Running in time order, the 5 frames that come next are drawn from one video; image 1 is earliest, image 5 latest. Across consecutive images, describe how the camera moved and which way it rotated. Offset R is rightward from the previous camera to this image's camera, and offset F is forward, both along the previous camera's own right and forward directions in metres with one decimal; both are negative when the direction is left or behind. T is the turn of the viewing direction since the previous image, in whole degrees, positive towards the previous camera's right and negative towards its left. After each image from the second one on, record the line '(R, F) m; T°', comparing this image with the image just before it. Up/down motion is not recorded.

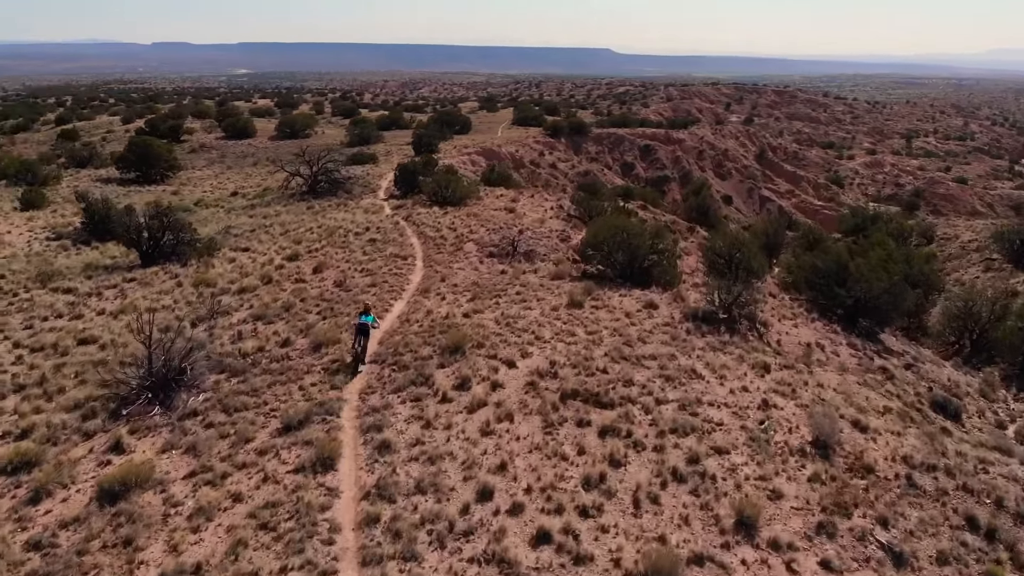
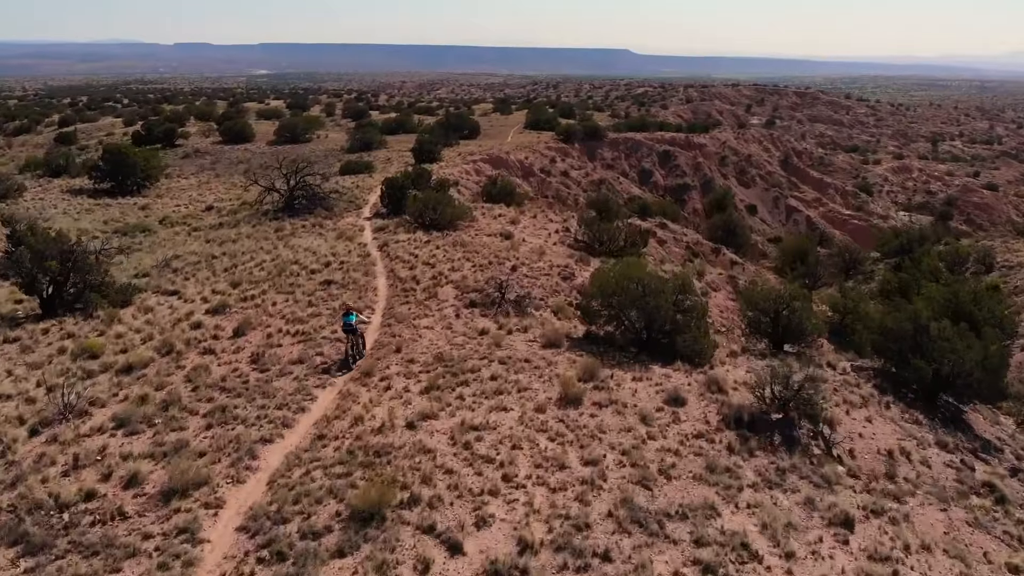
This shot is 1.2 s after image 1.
(+0.6, +4.2) m; -1°
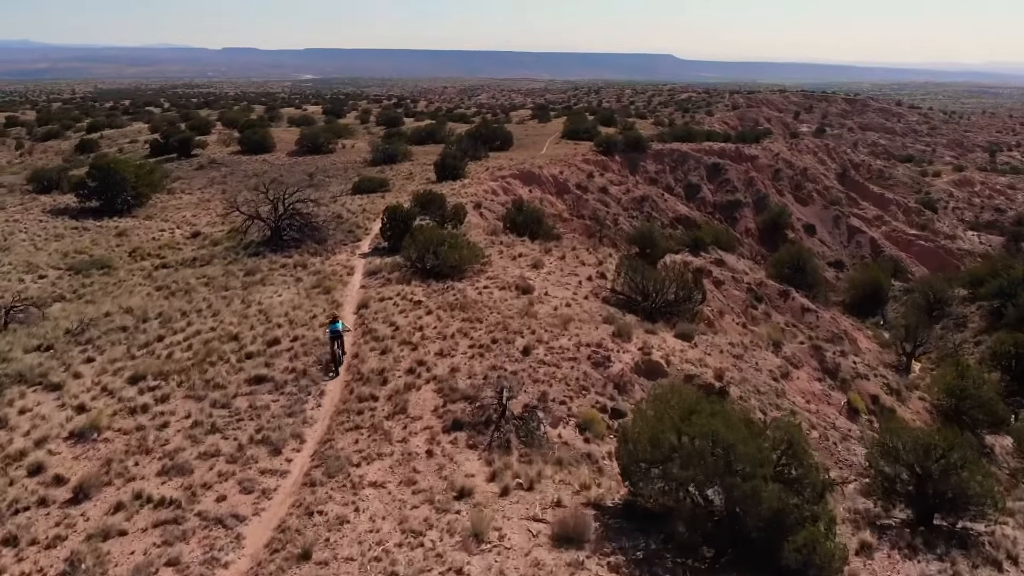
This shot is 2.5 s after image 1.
(+0.4, +5.3) m; -3°
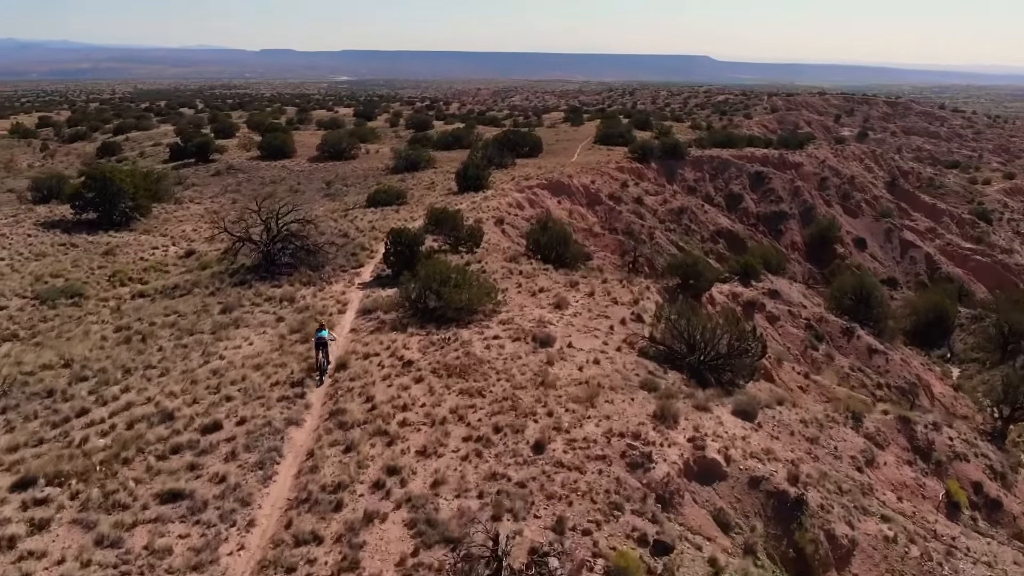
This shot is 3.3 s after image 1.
(+0.3, +3.4) m; -2°
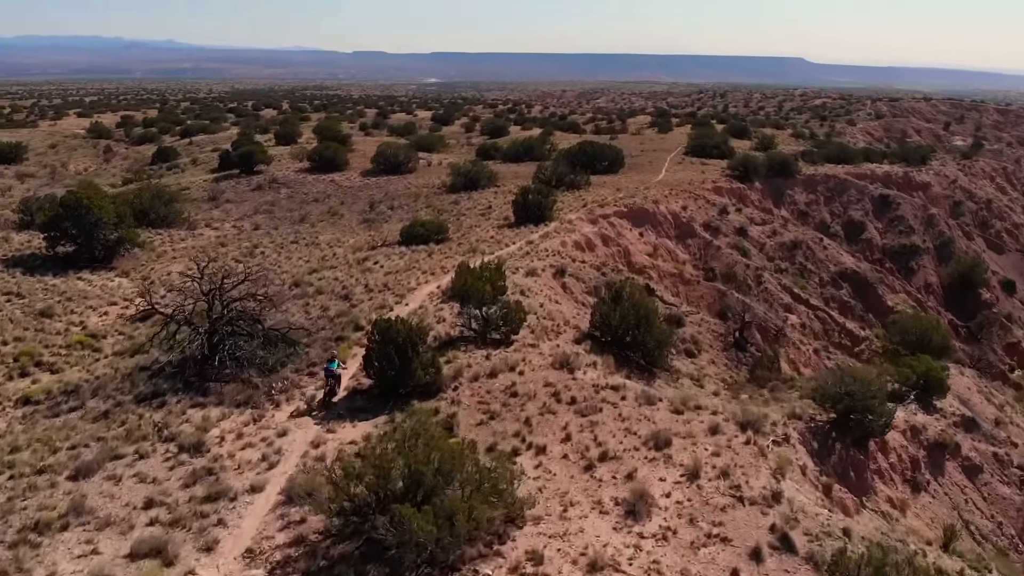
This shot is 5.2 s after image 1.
(+0.5, +8.2) m; -5°
